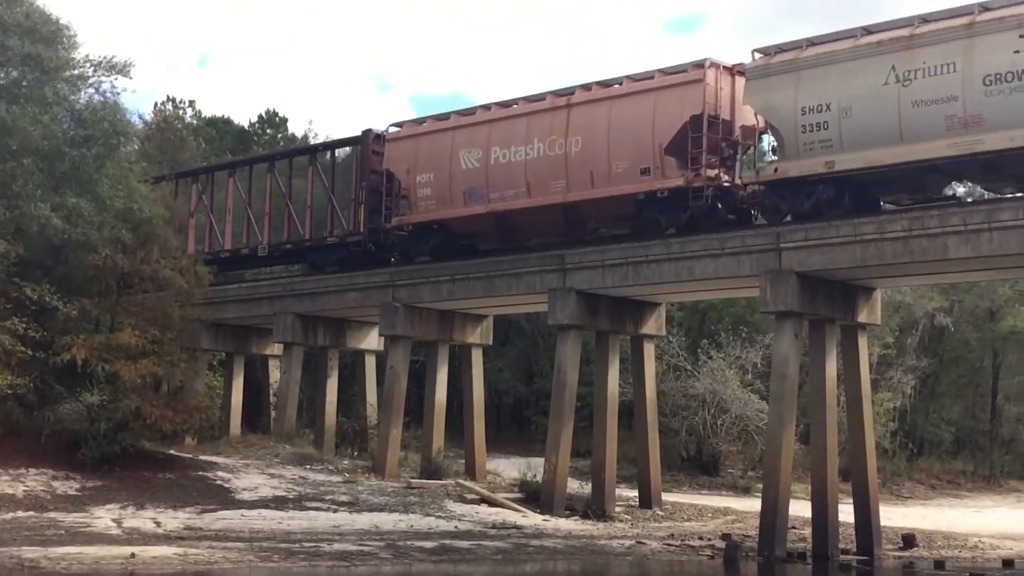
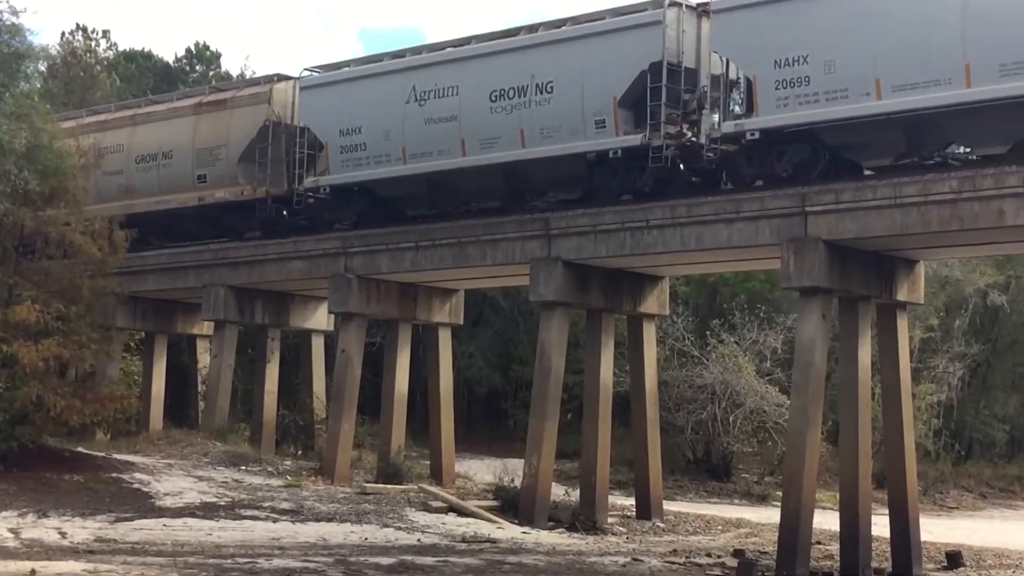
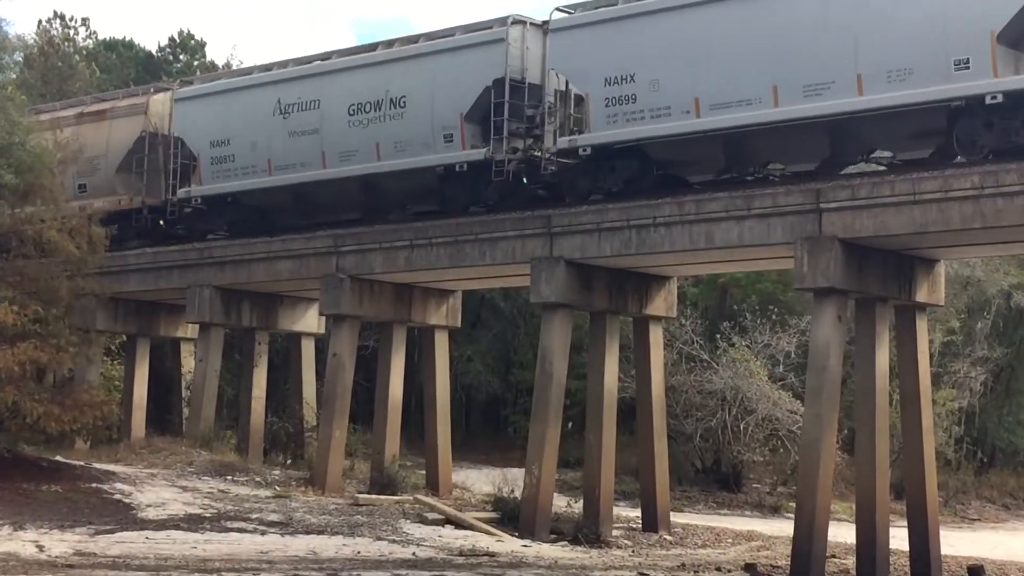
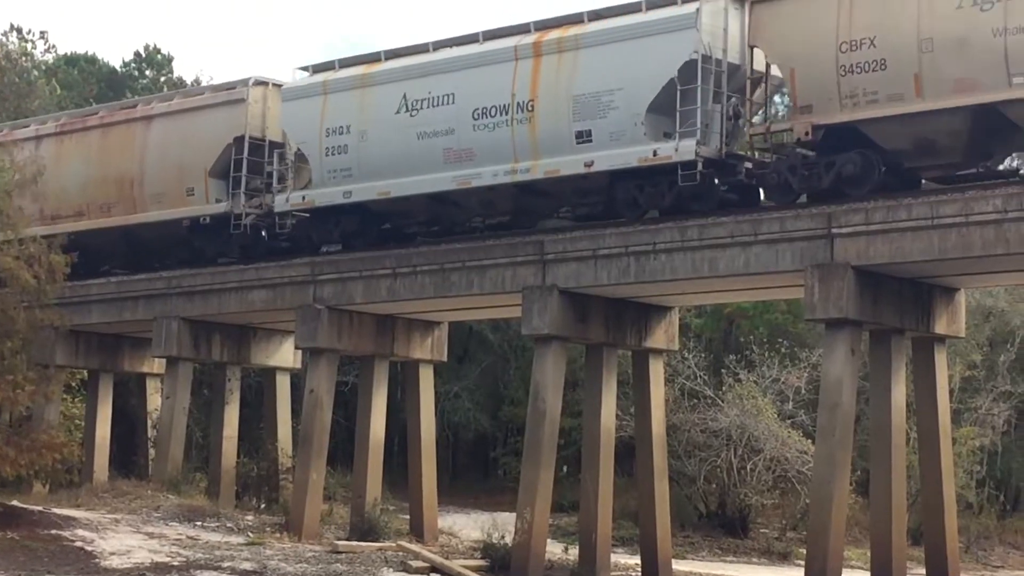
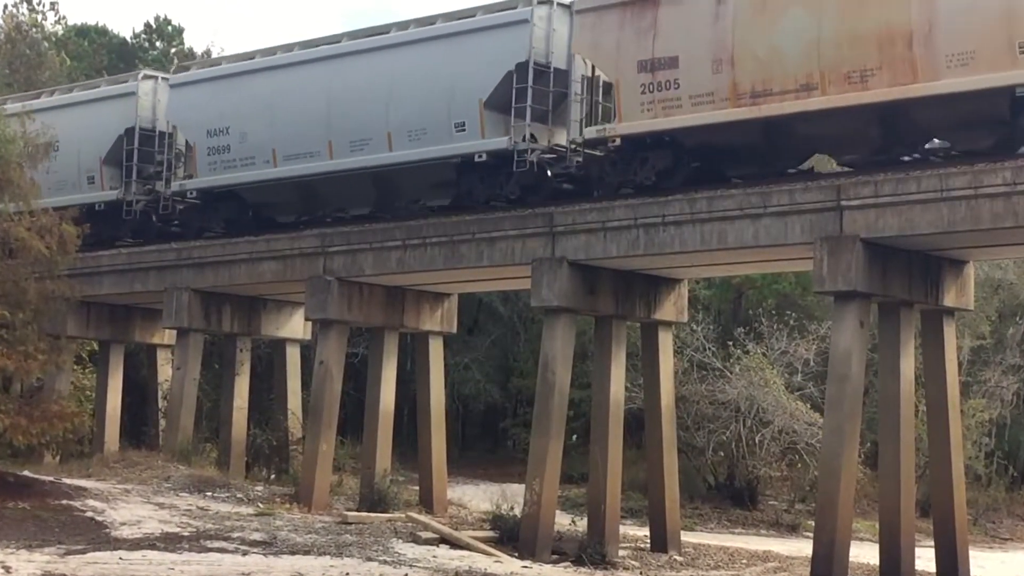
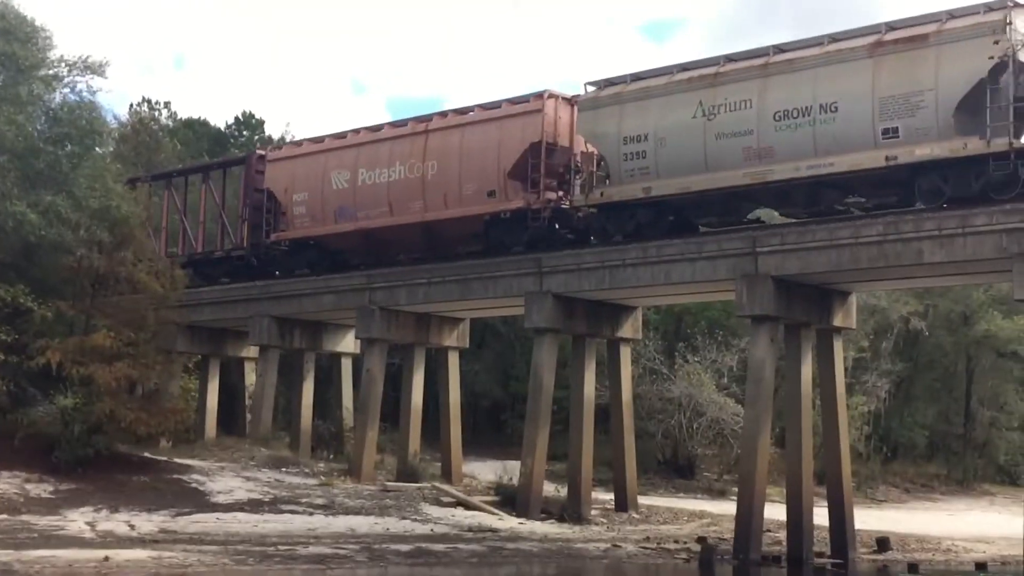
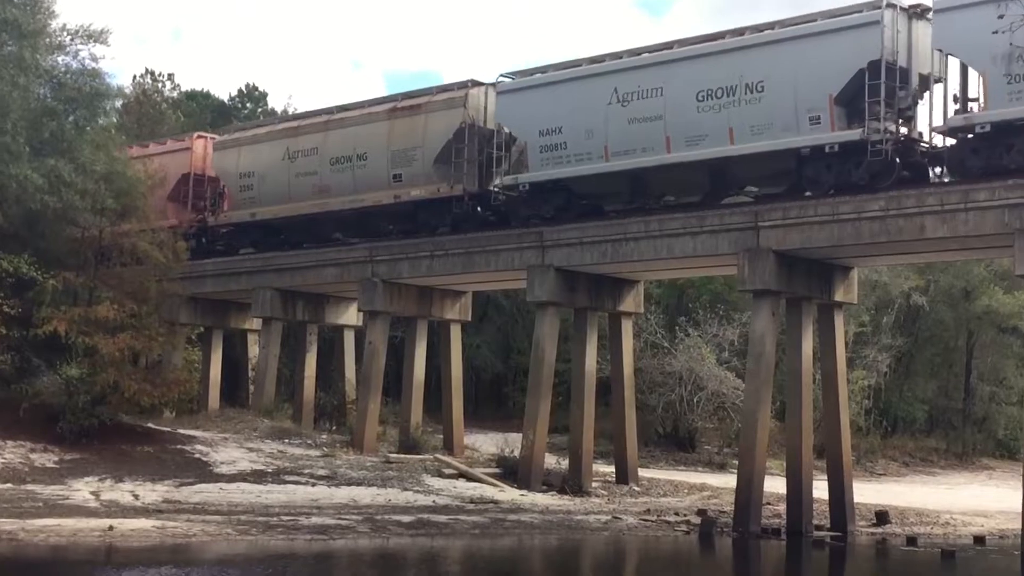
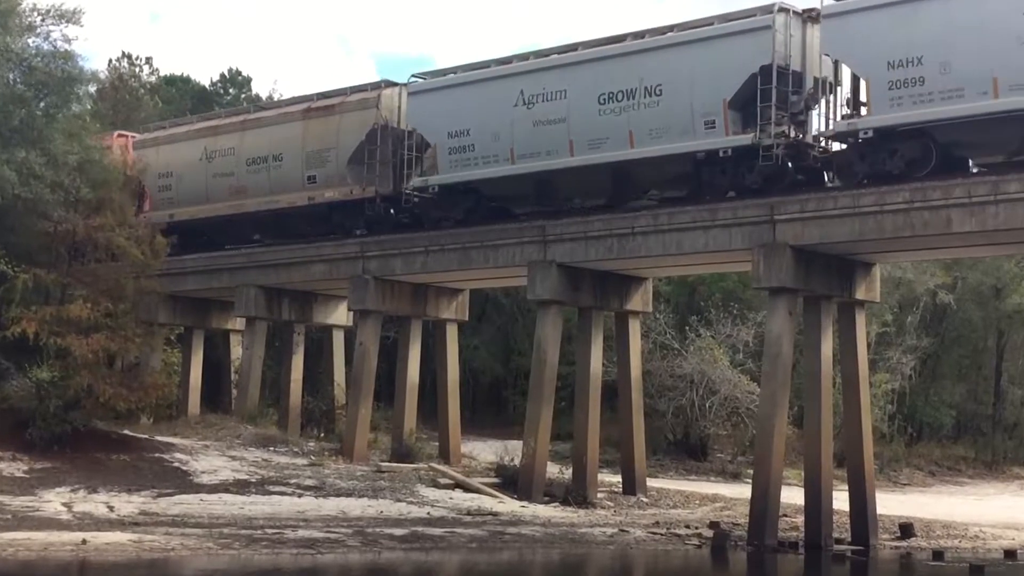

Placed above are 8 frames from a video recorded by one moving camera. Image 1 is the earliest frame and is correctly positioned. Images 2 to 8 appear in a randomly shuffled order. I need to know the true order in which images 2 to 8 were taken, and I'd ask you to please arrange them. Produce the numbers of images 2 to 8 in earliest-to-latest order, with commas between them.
6, 7, 8, 2, 3, 5, 4
